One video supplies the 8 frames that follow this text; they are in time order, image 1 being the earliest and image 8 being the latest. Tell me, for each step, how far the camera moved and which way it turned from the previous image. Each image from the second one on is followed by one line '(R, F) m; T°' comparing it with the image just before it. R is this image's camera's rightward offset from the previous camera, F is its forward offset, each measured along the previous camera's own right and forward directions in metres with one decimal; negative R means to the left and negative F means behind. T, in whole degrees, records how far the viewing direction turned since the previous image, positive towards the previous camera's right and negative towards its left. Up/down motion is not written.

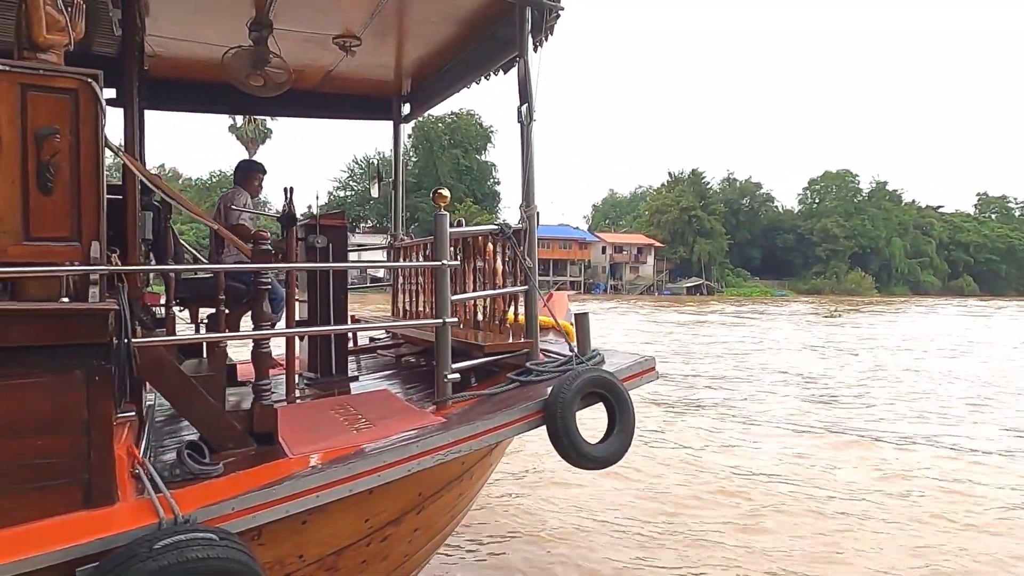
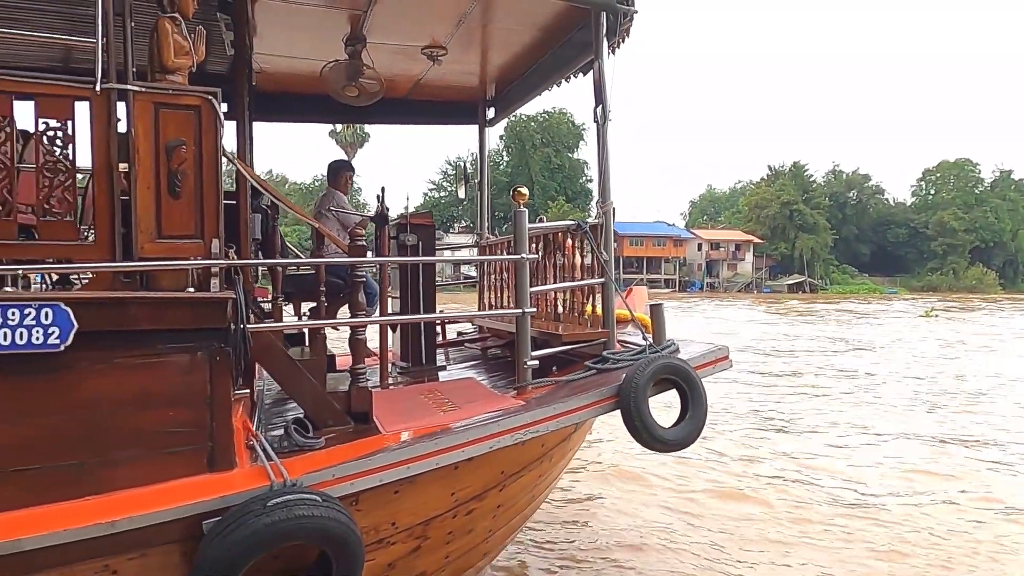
(+0.1, -0.2) m; -7°
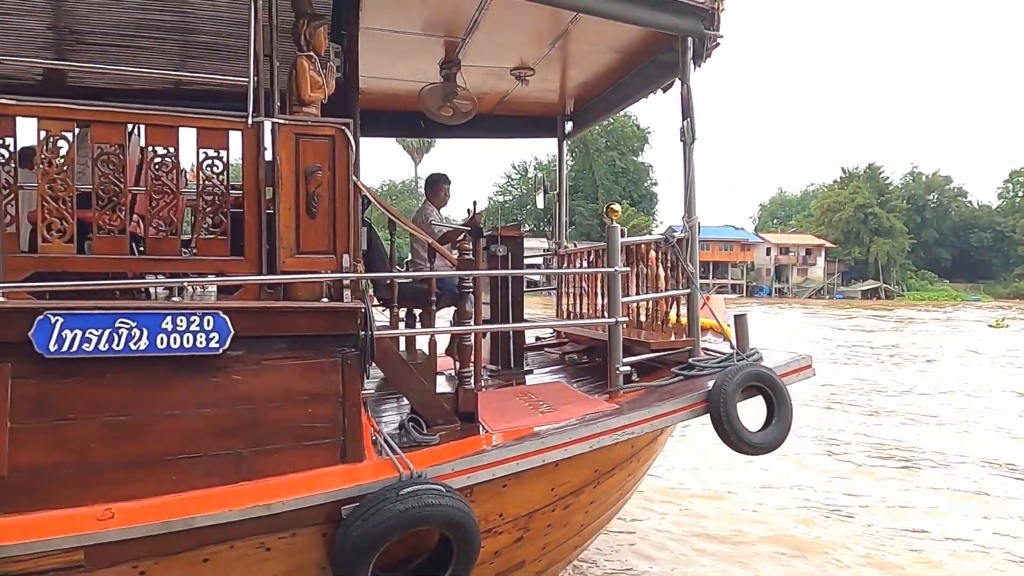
(-0.2, -0.3) m; -5°
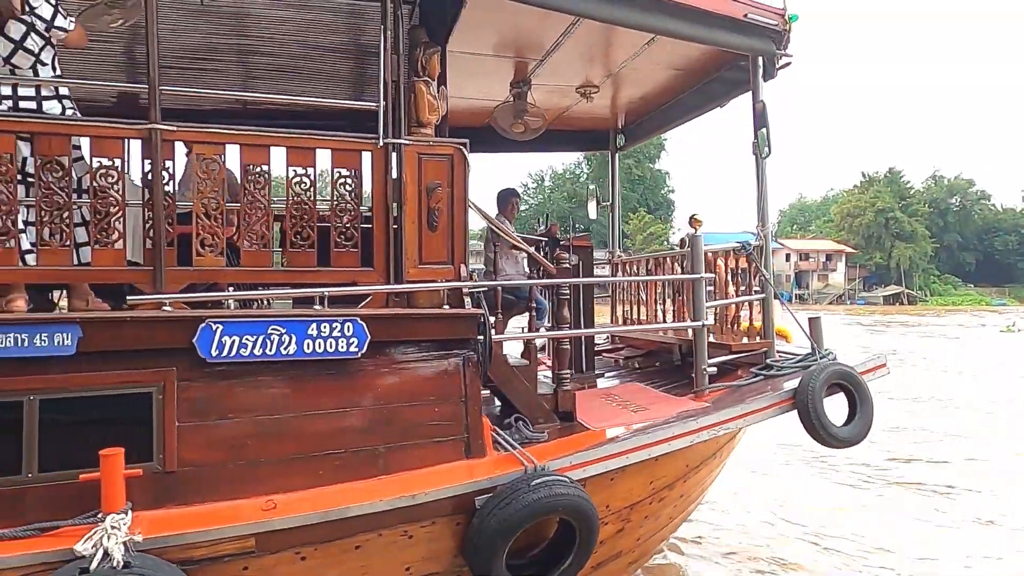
(-0.4, -0.2) m; -1°
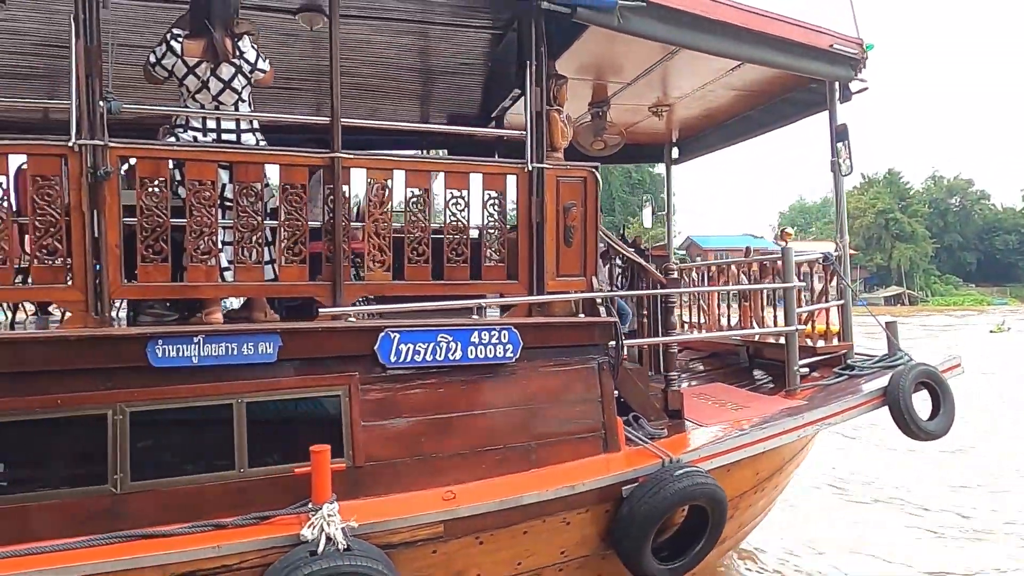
(-0.6, -0.3) m; 0°
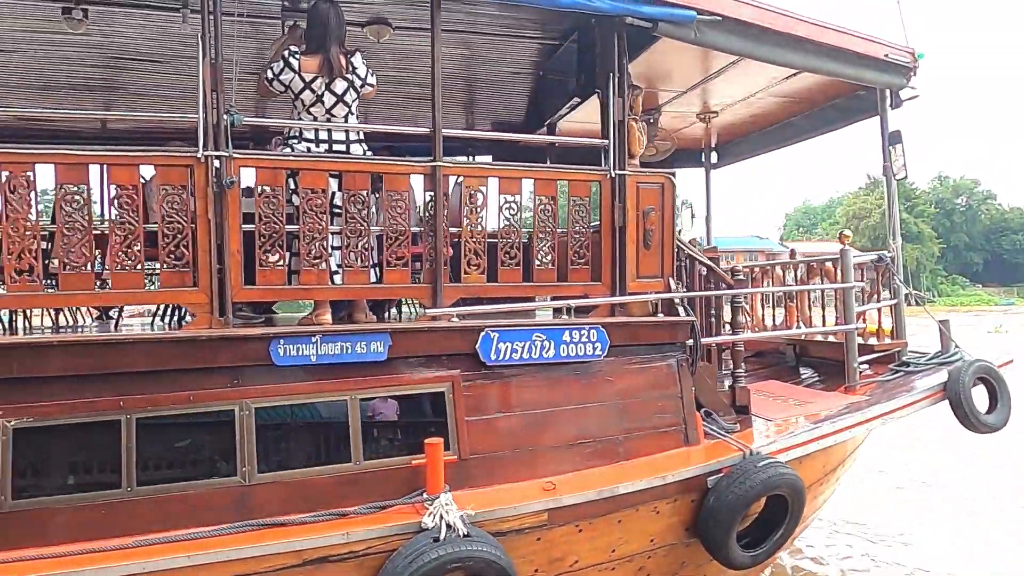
(-0.4, -0.2) m; 0°
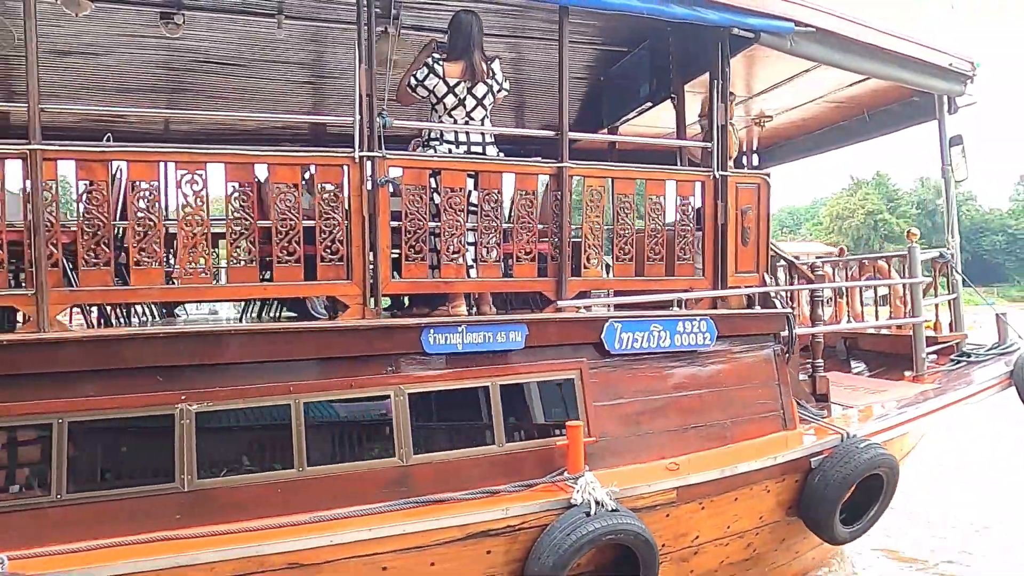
(-0.7, -0.2) m; +1°
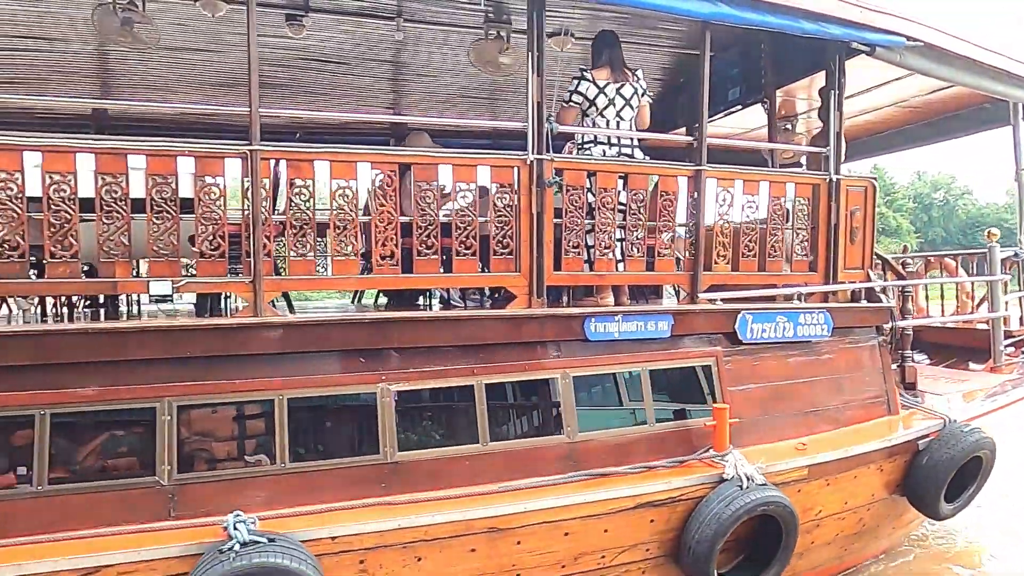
(-0.8, -0.3) m; +1°
